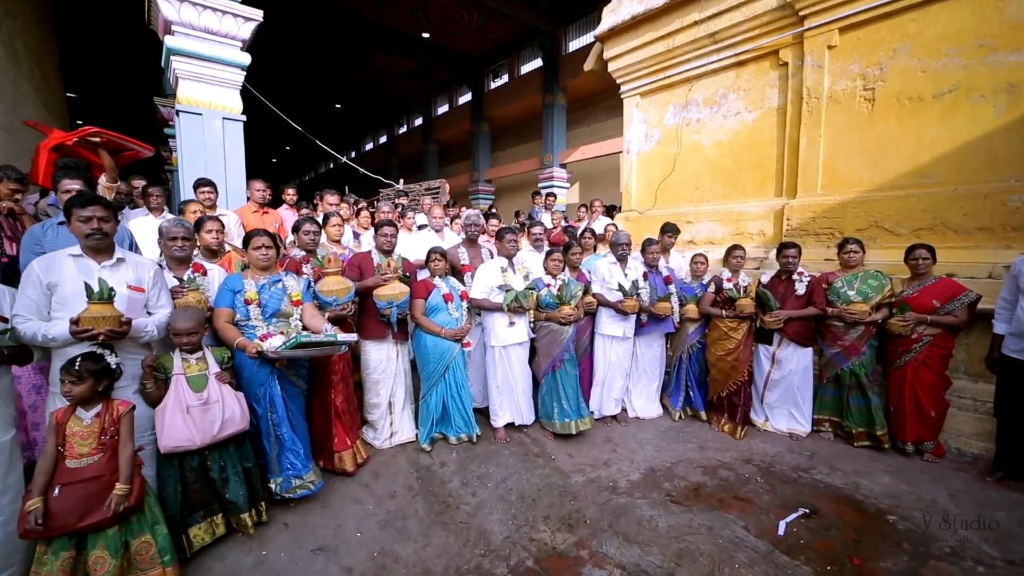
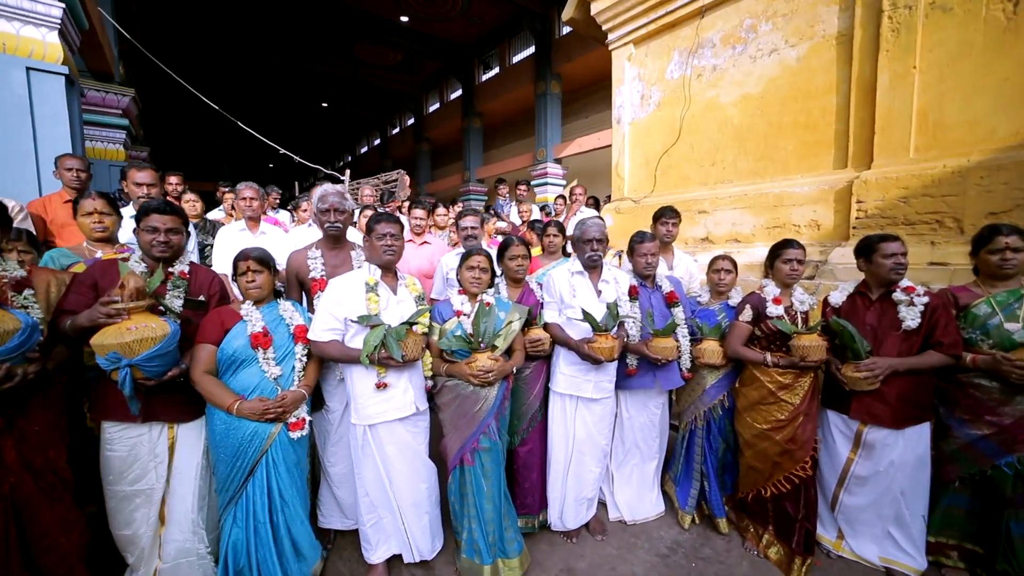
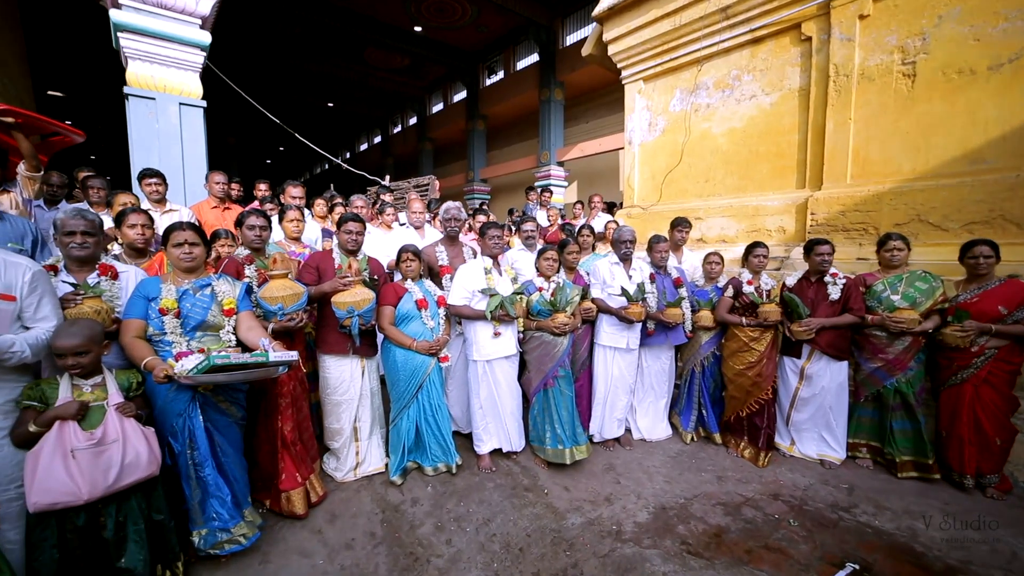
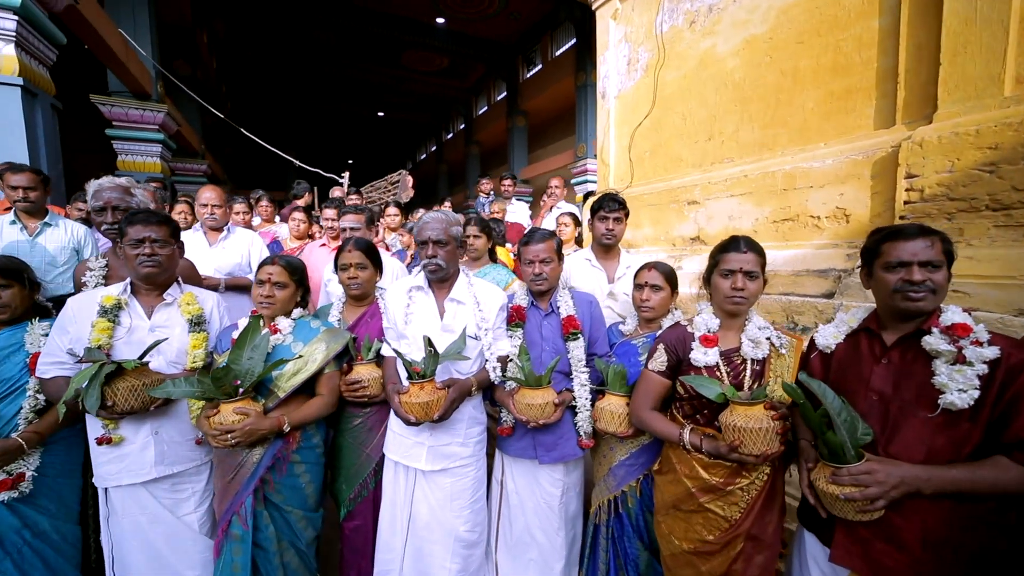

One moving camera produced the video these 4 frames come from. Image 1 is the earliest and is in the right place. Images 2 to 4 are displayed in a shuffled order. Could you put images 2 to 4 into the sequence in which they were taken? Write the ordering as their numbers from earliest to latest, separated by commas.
3, 2, 4
